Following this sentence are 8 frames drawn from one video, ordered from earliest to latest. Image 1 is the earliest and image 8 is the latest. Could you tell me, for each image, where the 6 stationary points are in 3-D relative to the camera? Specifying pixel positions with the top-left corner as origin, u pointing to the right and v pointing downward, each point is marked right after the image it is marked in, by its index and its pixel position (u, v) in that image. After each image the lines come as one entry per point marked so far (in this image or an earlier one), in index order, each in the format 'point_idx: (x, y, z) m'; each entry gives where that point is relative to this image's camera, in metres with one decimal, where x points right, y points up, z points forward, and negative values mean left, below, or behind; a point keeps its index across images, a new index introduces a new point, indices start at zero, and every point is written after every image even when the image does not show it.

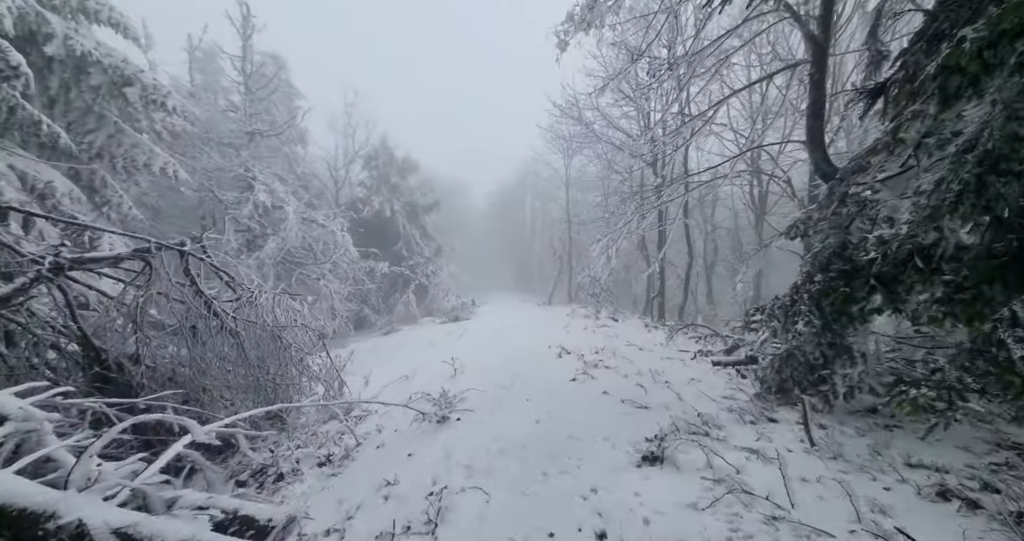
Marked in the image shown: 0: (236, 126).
0: (-9.5, +5.0, +15.3) m
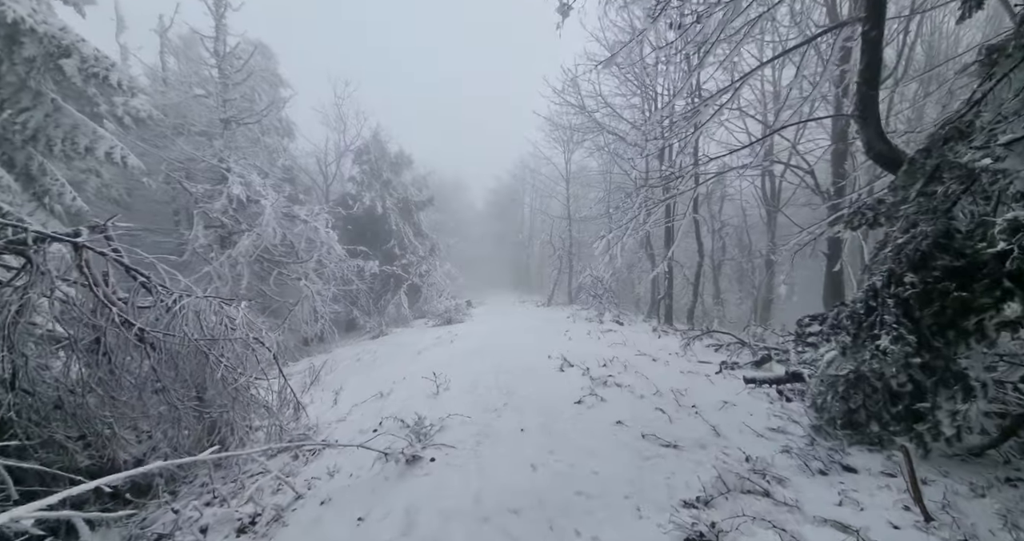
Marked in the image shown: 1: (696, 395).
0: (-9.6, +5.0, +14.1) m
1: (+2.3, -1.5, +5.4) m
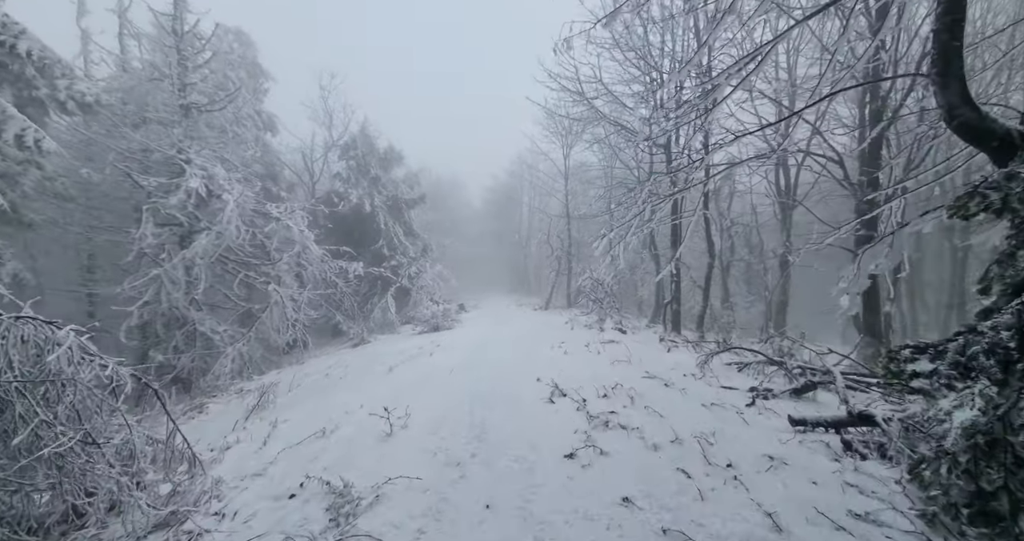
0: (-9.9, +4.9, +12.8) m
1: (+2.0, -1.6, +4.0) m
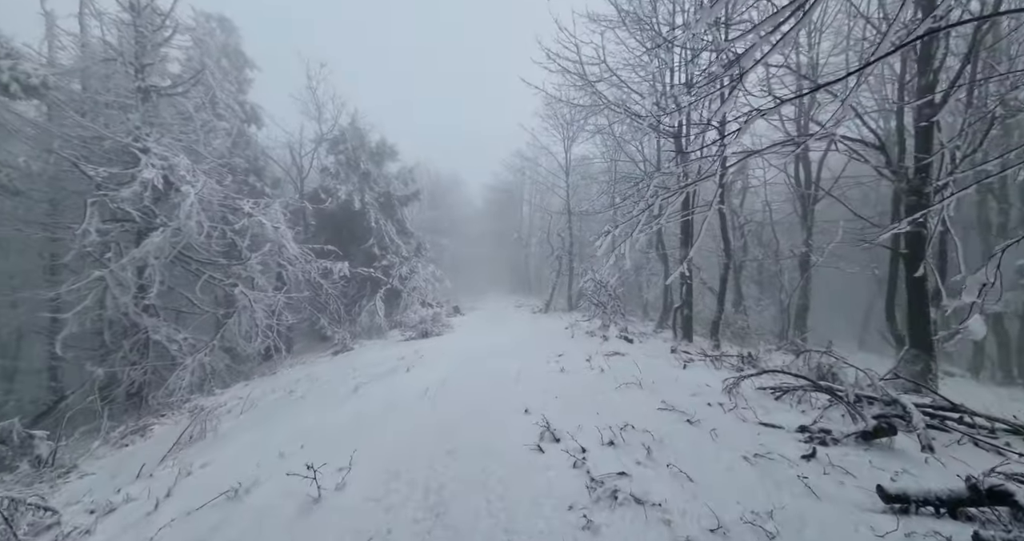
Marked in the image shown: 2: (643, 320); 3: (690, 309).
0: (-10.0, +4.9, +11.5) m
1: (+1.7, -1.6, +2.7) m
2: (+5.5, -2.1, +18.4) m
3: (+5.6, -1.2, +13.9) m
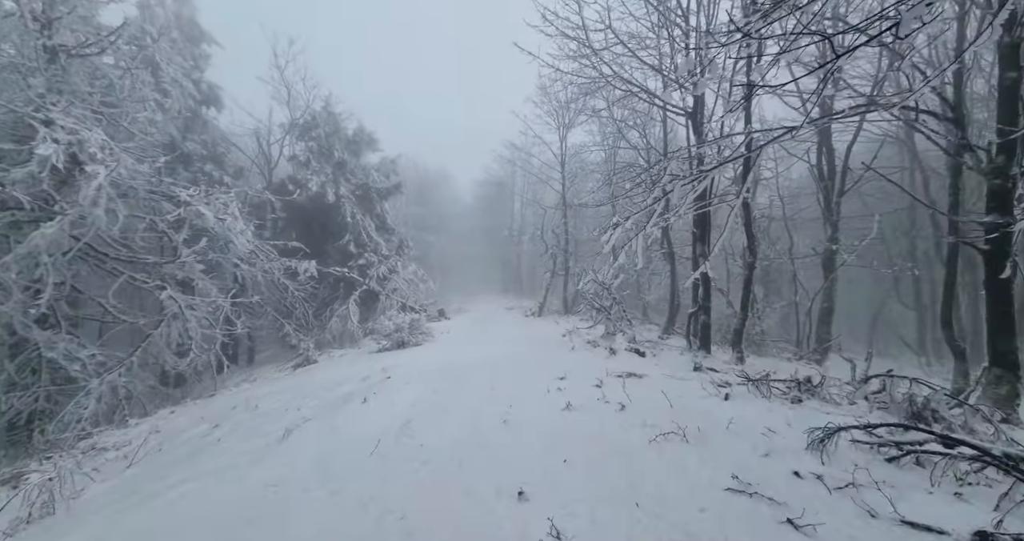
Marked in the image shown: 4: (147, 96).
0: (-10.3, +4.9, +9.4) m
1: (+1.7, -1.6, +0.8) m
2: (+5.2, -2.1, +16.7) m
3: (+5.3, -1.2, +12.1) m
4: (-10.0, +4.6, +11.9) m
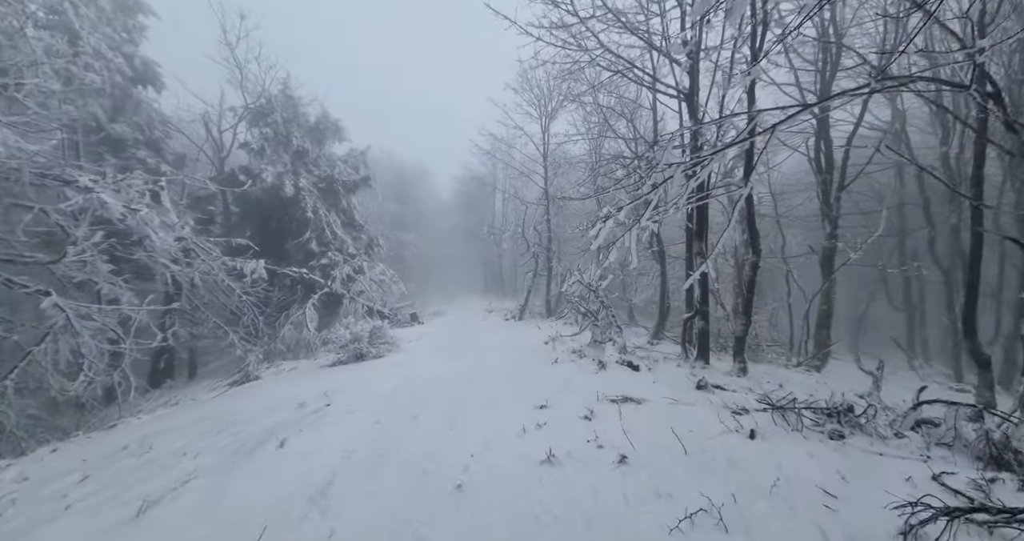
0: (-10.8, +4.9, +7.6) m
1: (+1.5, -1.6, -0.6) m
2: (+4.4, -2.1, +15.4) m
3: (+4.7, -1.2, +10.9) m
4: (-10.6, +4.6, +10.1) m
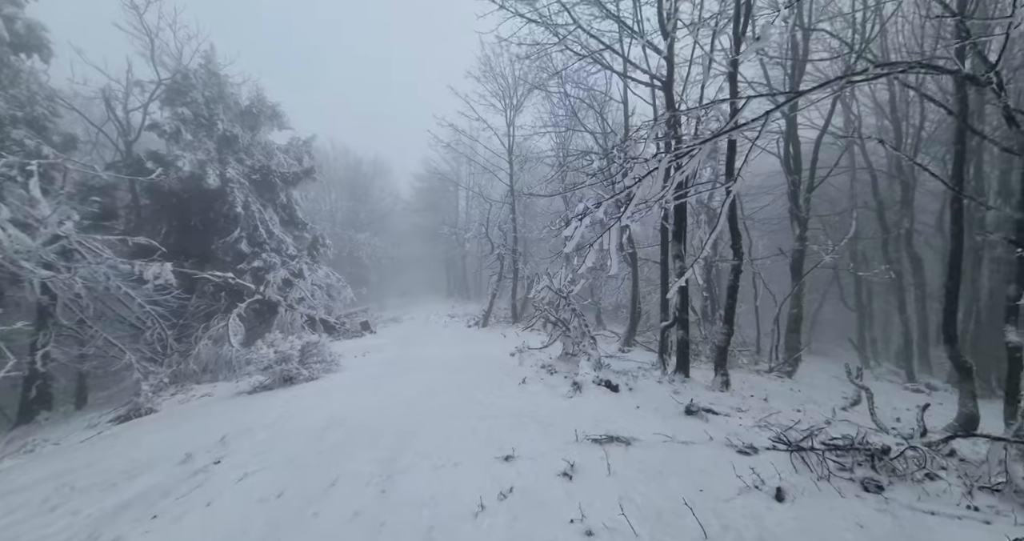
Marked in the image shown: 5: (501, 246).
0: (-11.3, +4.8, +5.4) m
1: (+1.6, -1.7, -1.7) m
2: (+3.1, -2.2, +14.4) m
3: (+3.8, -1.3, +9.9) m
4: (-11.4, +4.5, +7.9) m
5: (-0.5, +1.1, +20.1) m
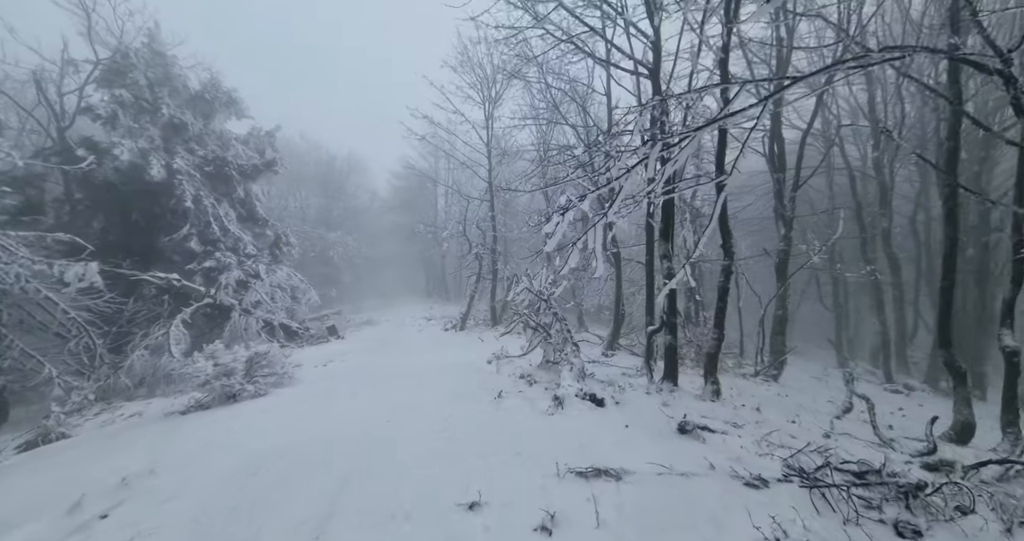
0: (-11.6, +4.7, +4.1) m
1: (+1.6, -1.7, -2.5) m
2: (+2.5, -2.2, +13.7) m
3: (+3.3, -1.3, +9.3) m
4: (-11.8, +4.5, +6.6) m
5: (-1.5, +1.1, +19.2) m
